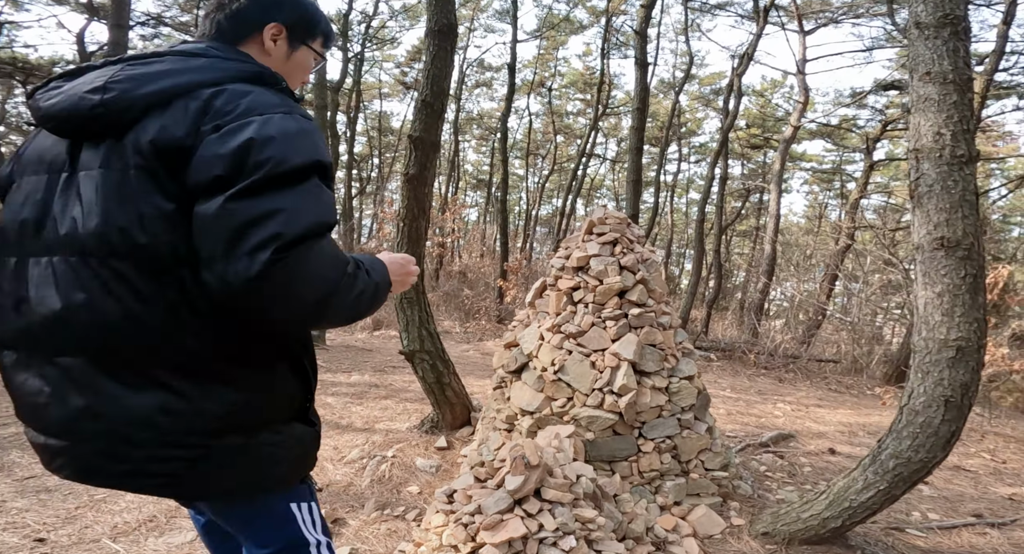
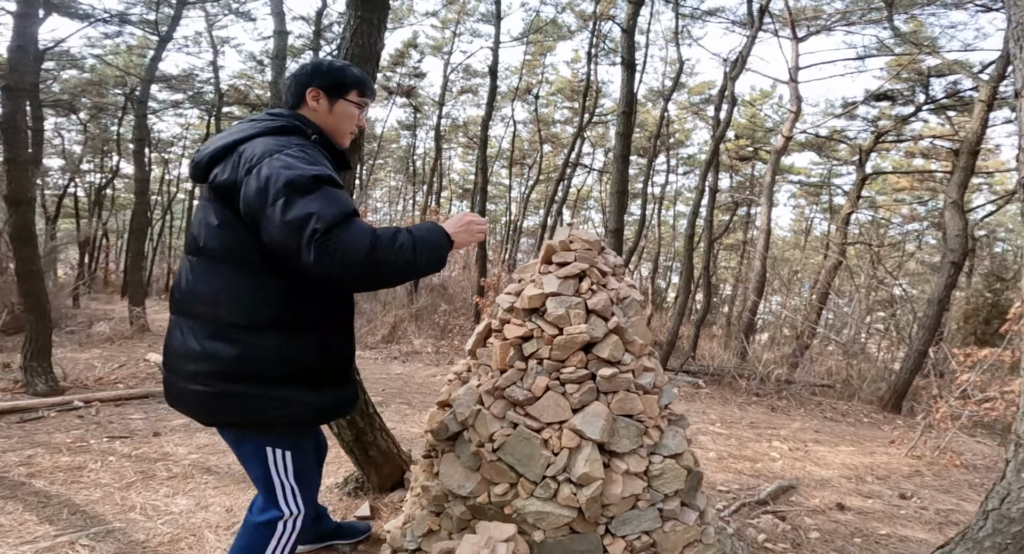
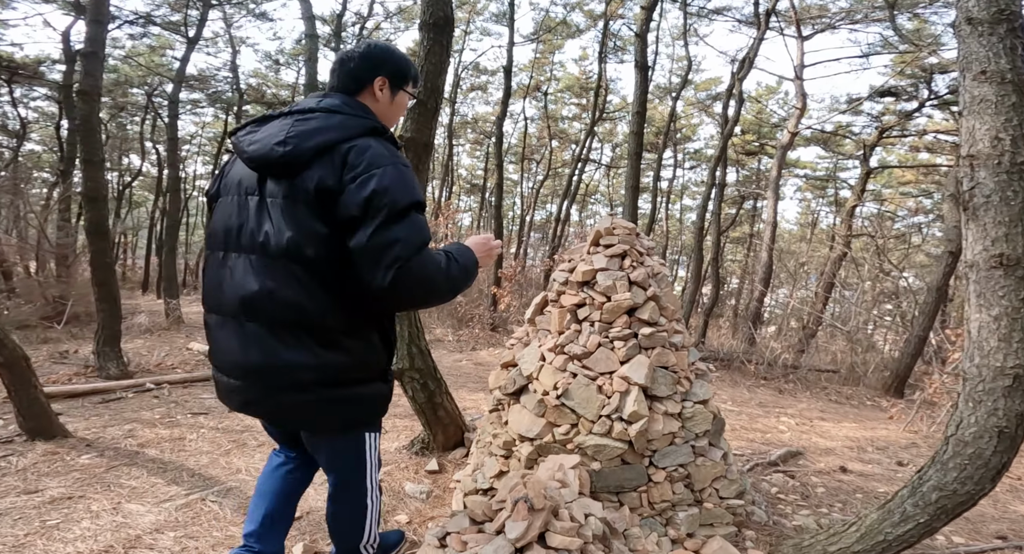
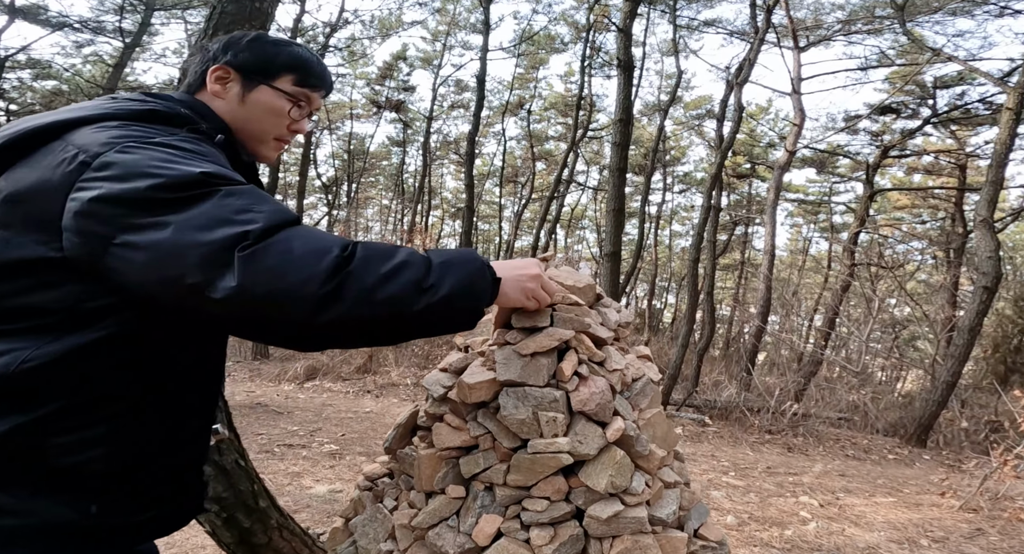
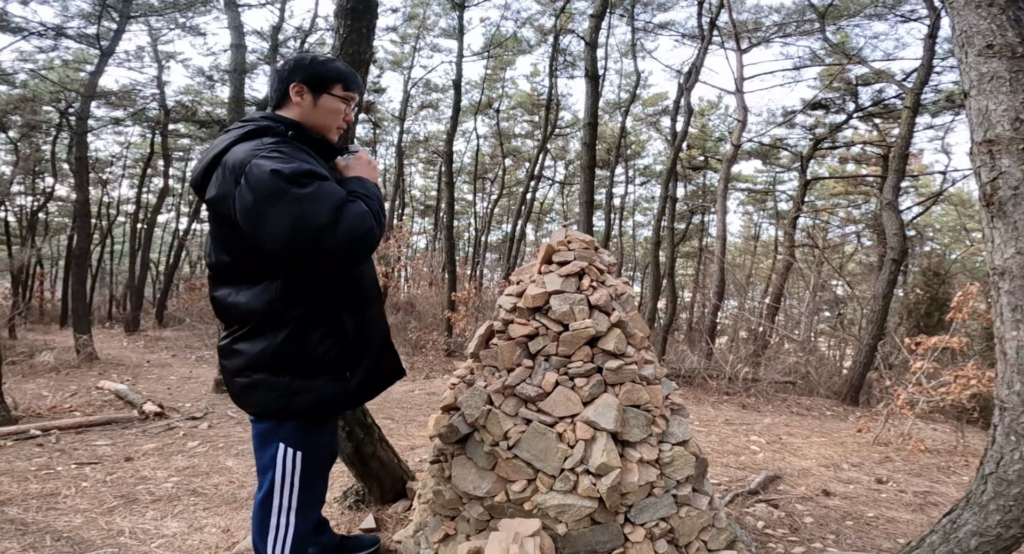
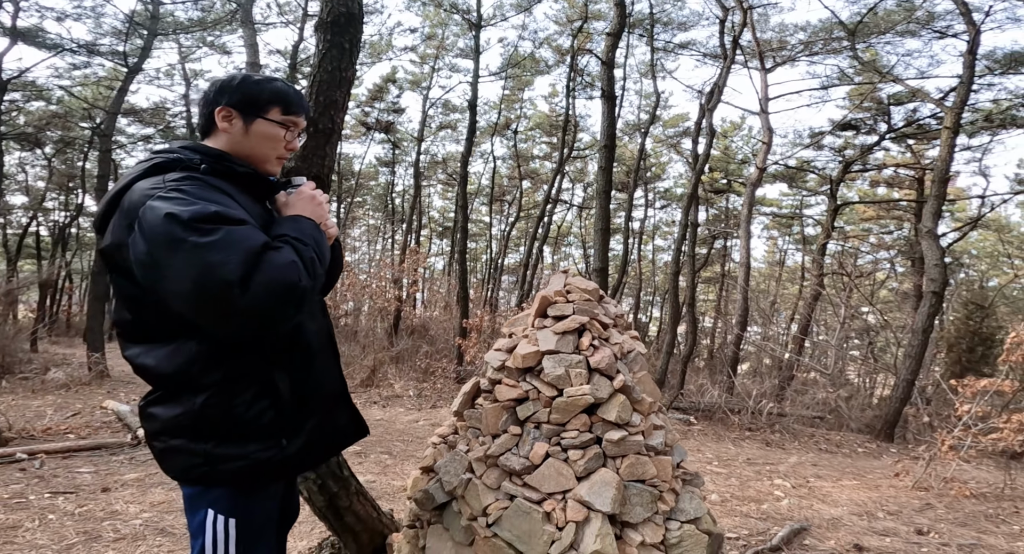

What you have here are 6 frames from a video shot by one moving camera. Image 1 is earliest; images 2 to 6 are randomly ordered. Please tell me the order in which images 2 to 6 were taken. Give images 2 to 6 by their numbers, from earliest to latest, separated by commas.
3, 2, 4, 6, 5
